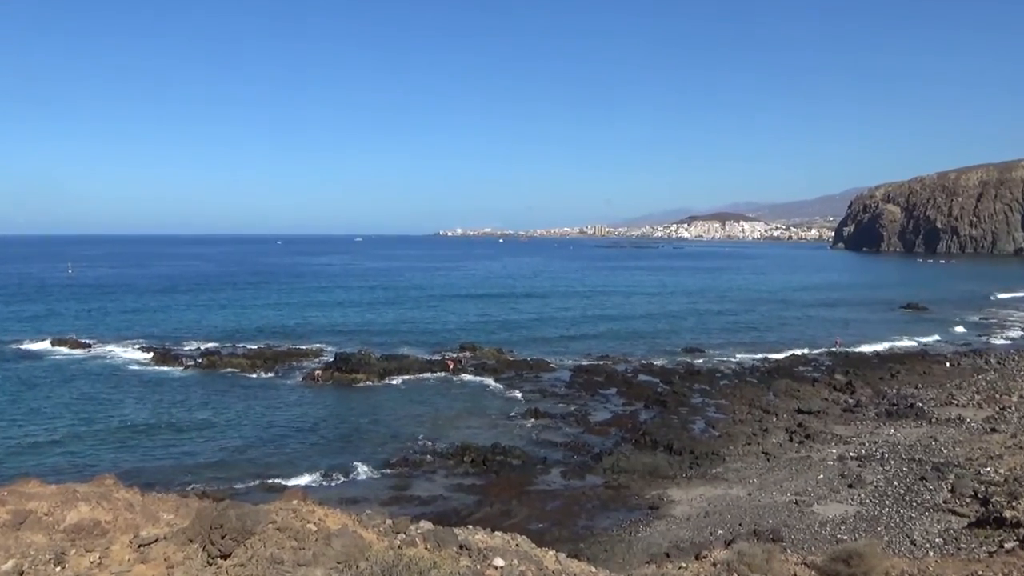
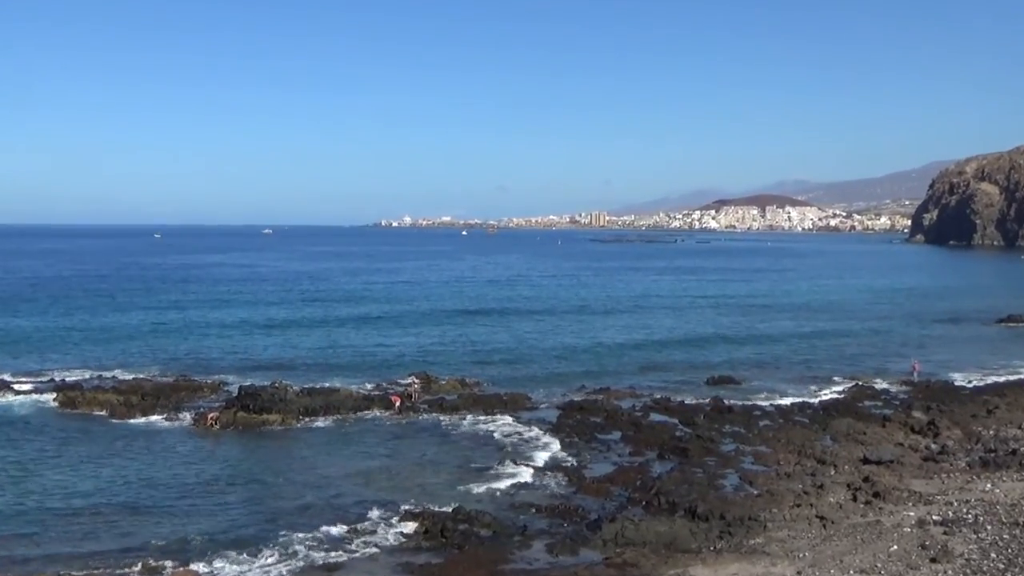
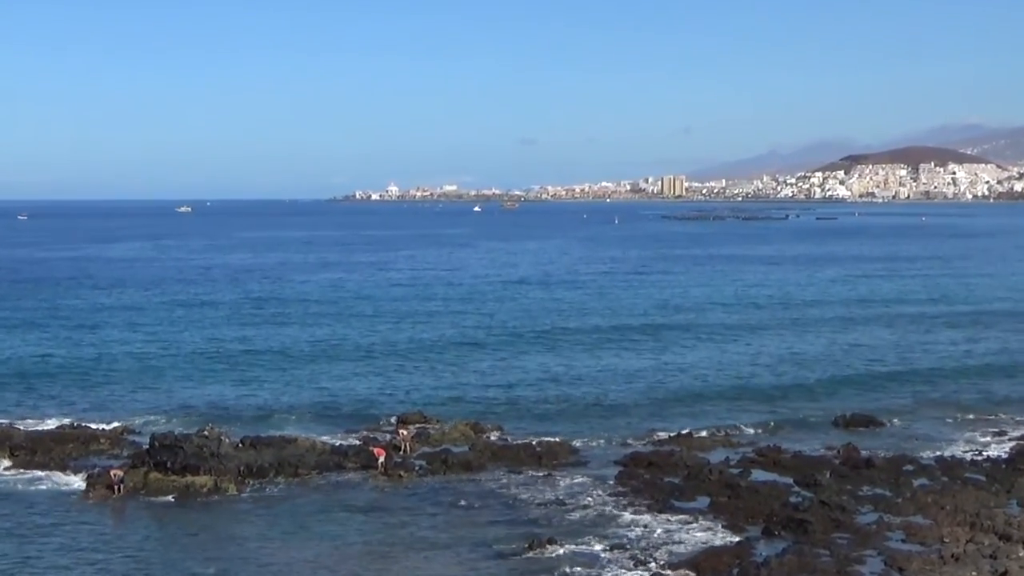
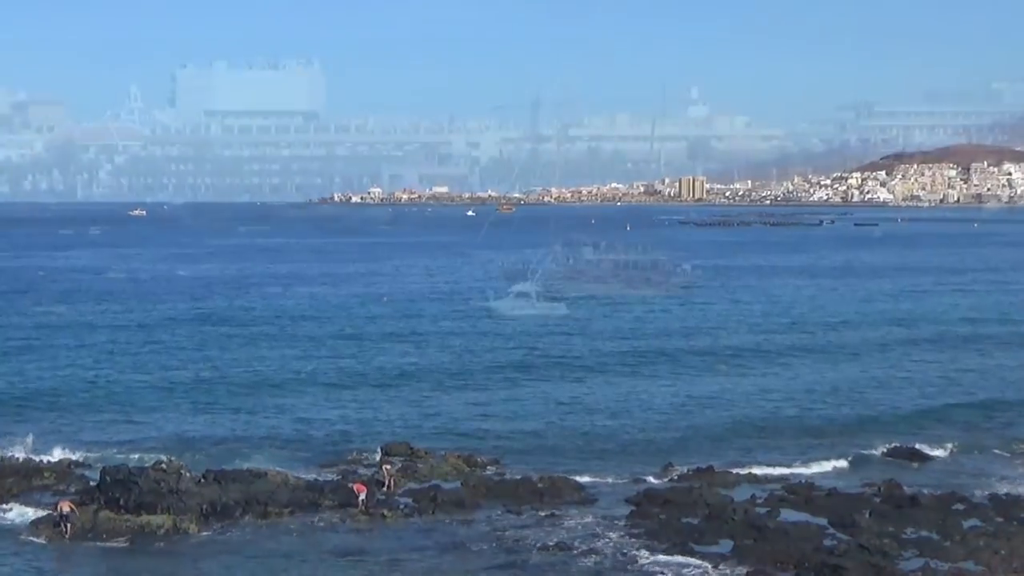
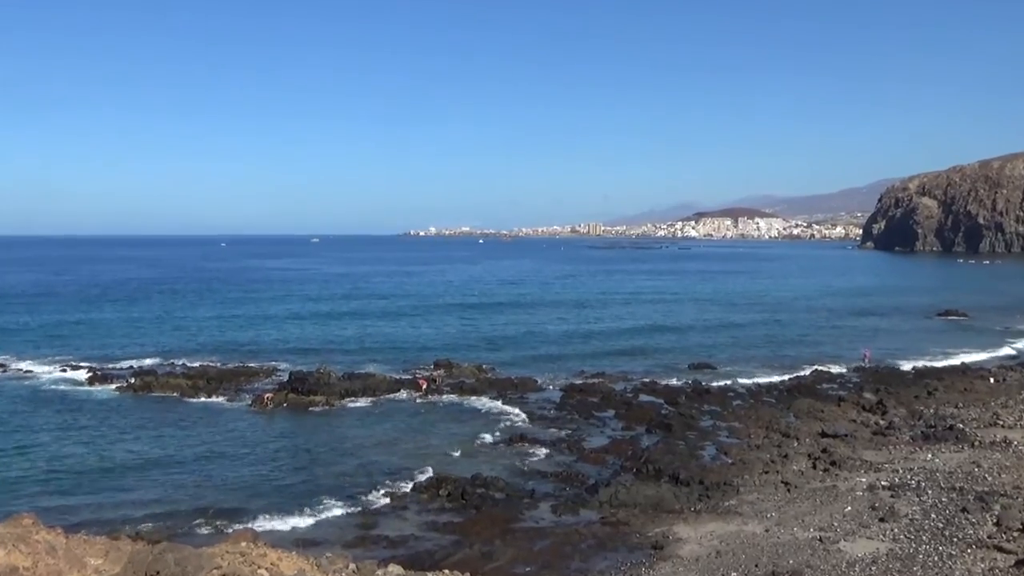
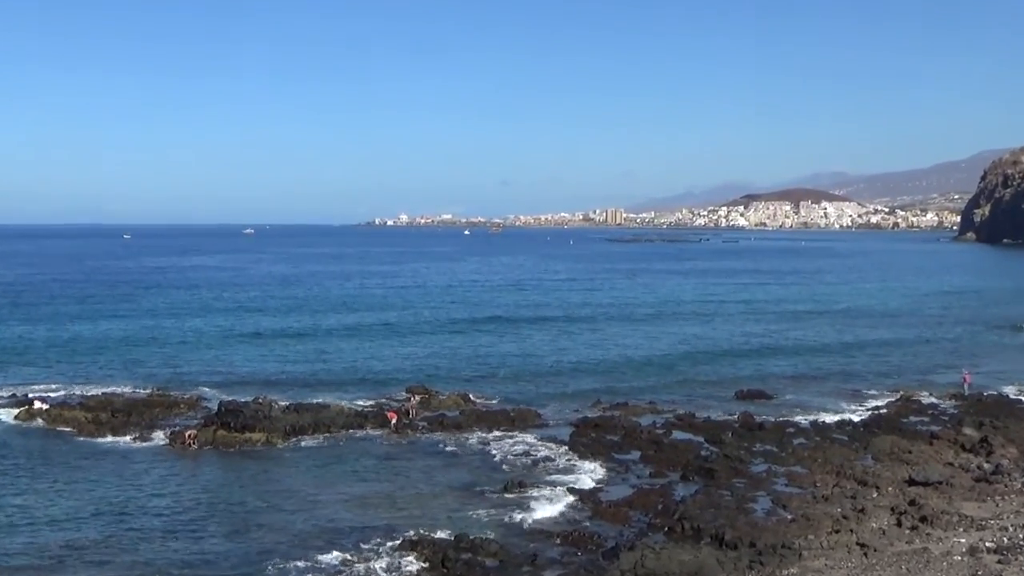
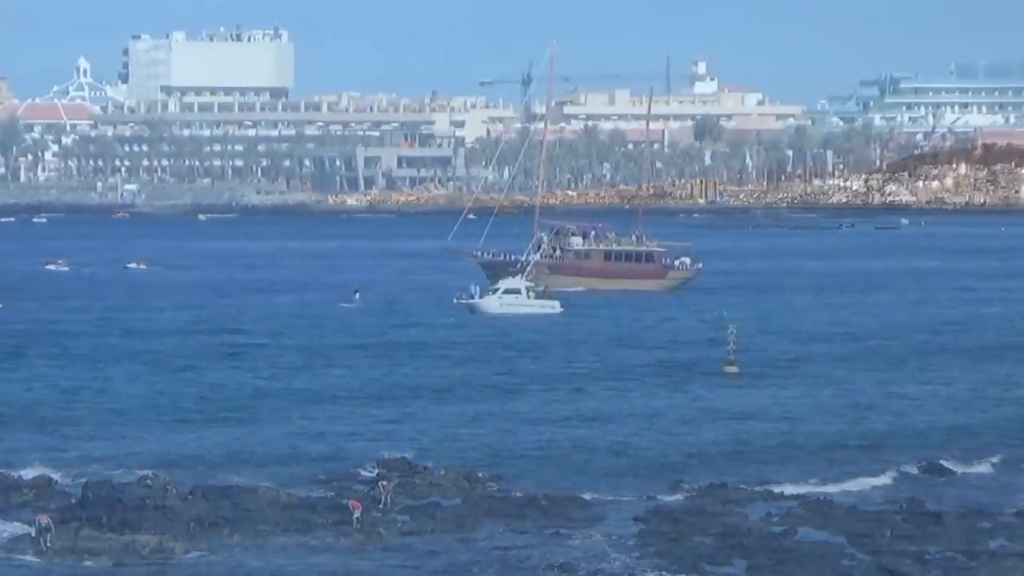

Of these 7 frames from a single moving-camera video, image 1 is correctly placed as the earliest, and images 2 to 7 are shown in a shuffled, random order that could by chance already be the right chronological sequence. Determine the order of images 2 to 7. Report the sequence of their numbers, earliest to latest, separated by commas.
5, 2, 6, 3, 4, 7
